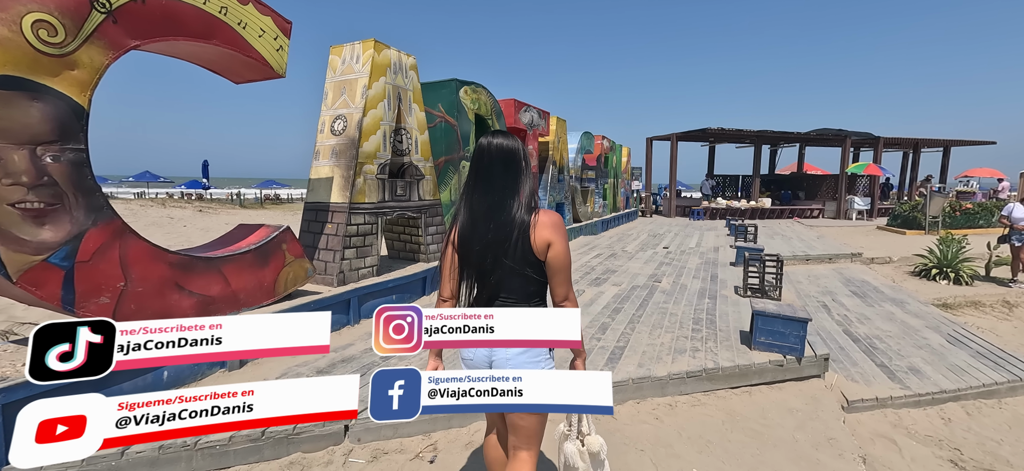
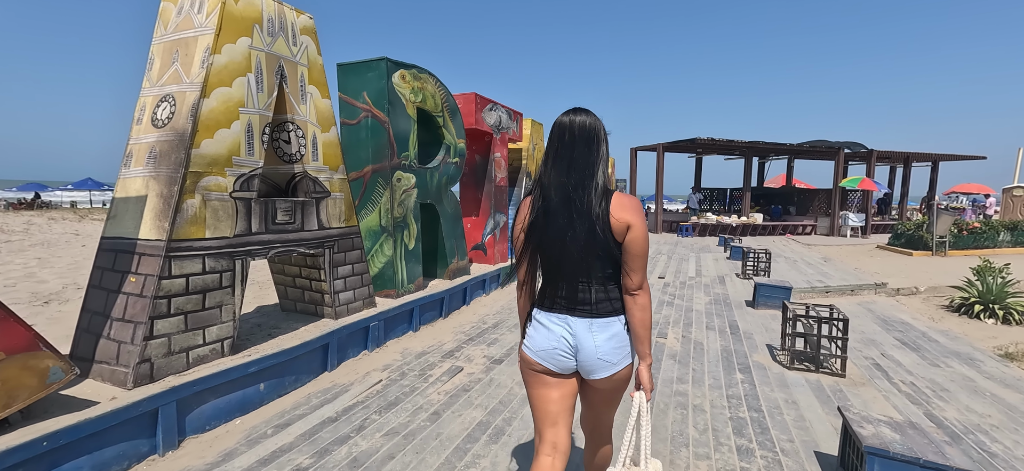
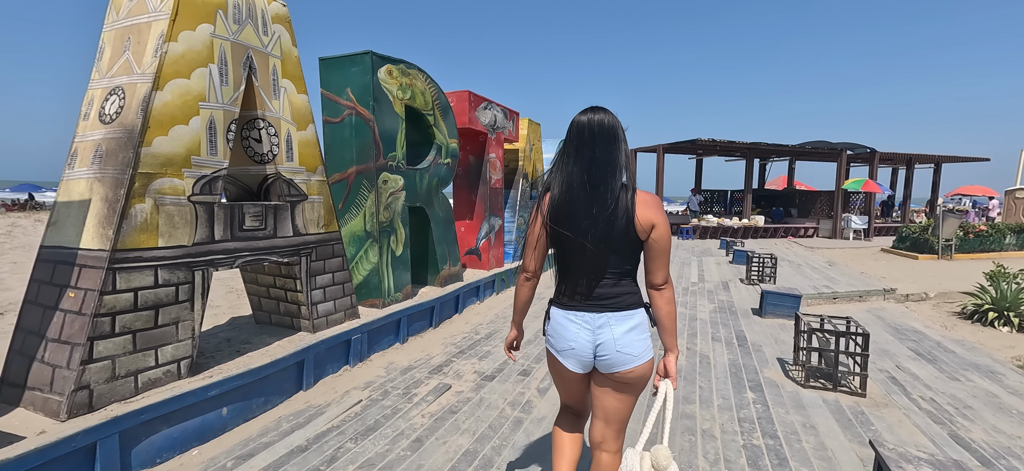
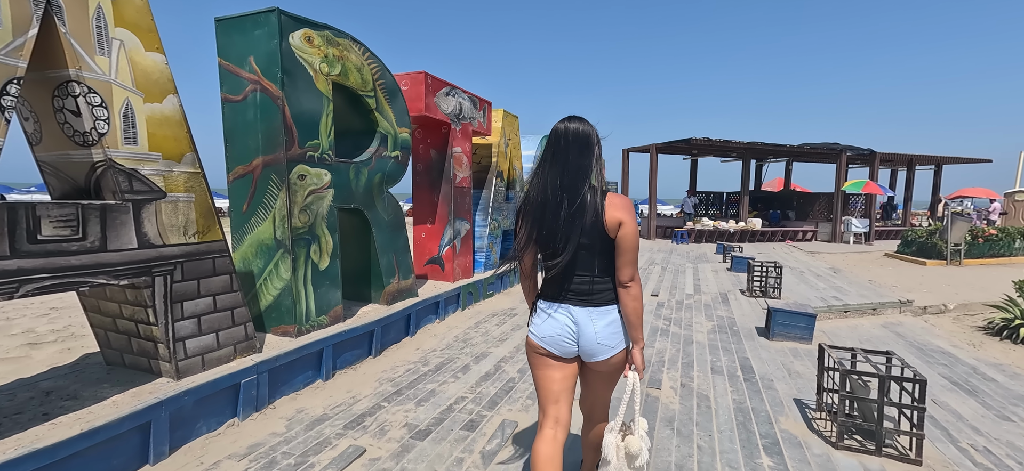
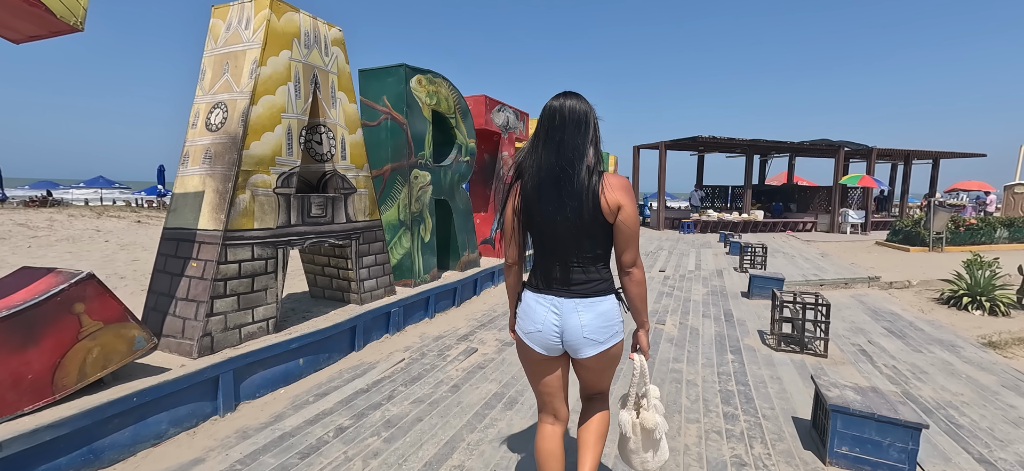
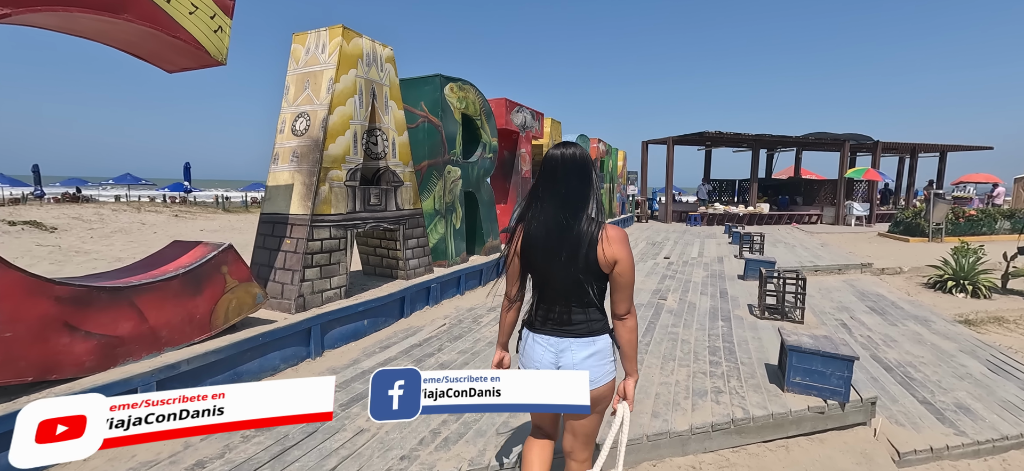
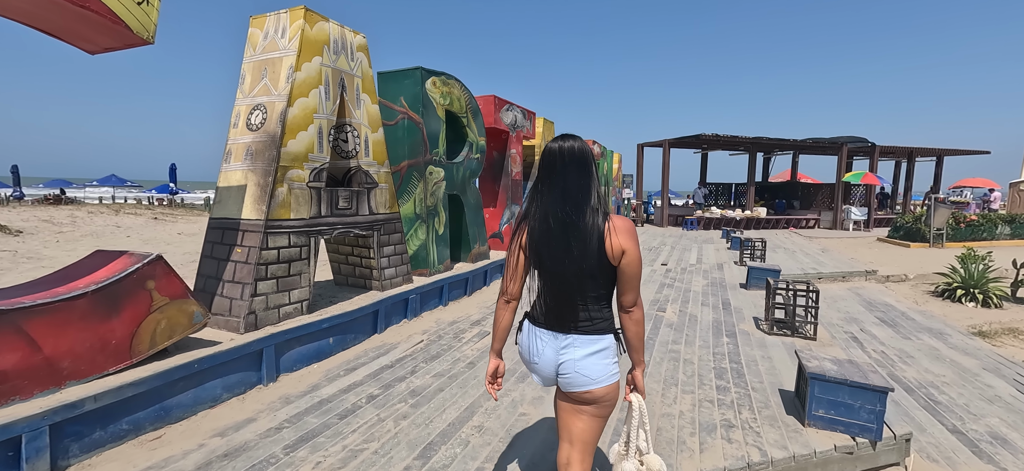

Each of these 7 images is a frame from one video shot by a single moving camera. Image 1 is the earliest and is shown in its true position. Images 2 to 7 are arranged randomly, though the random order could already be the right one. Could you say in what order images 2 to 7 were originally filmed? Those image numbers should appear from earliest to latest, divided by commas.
6, 7, 5, 2, 3, 4
